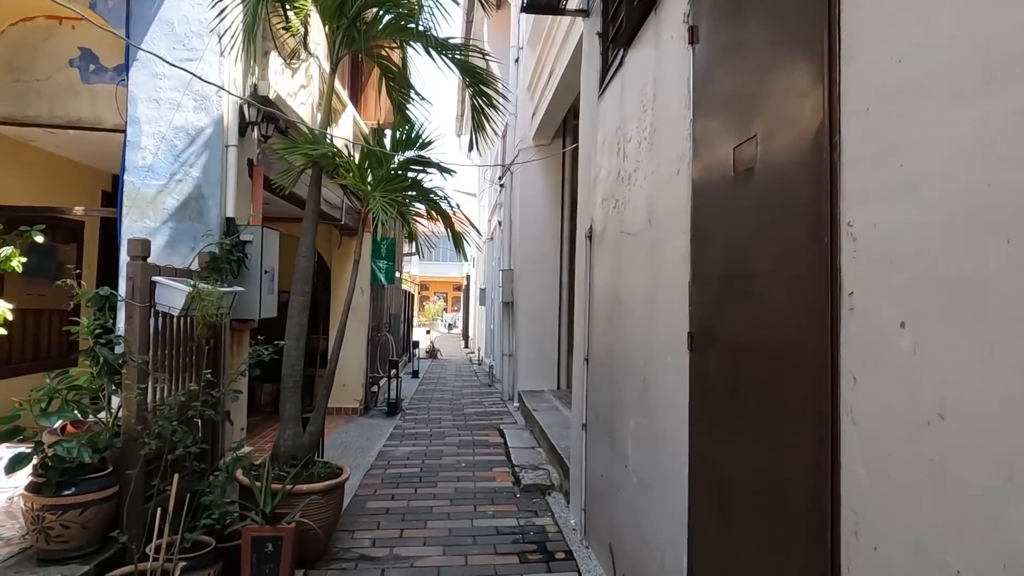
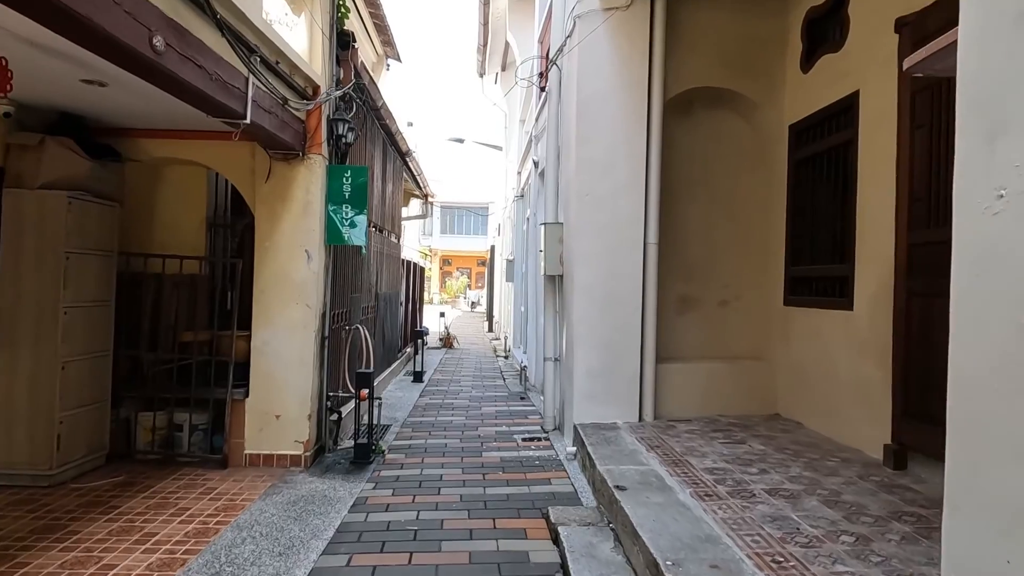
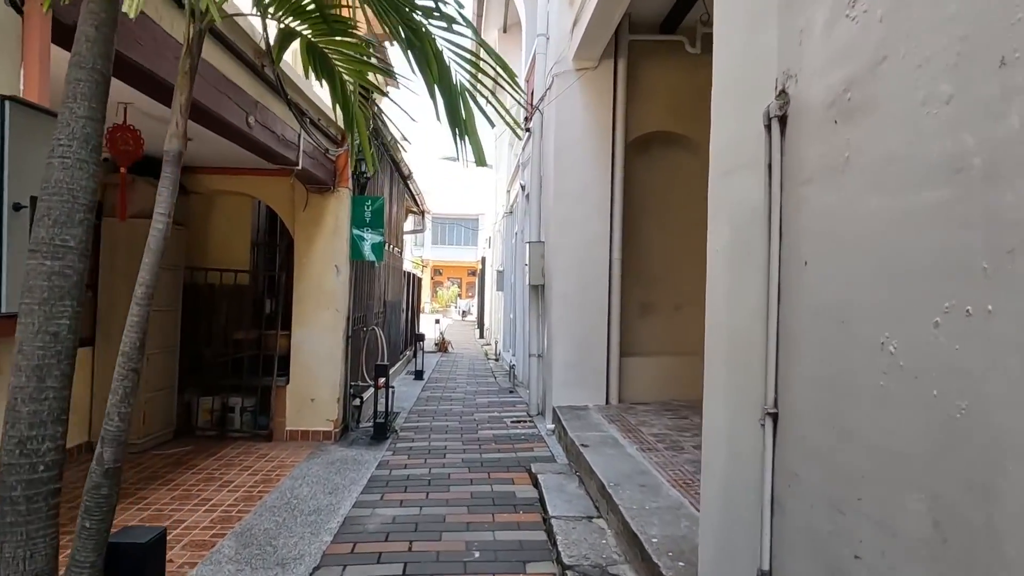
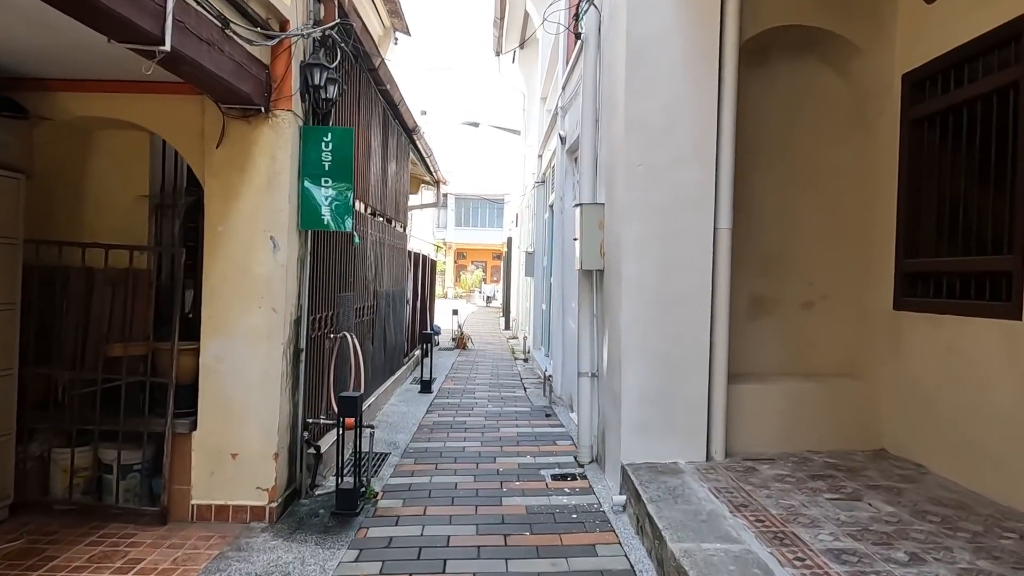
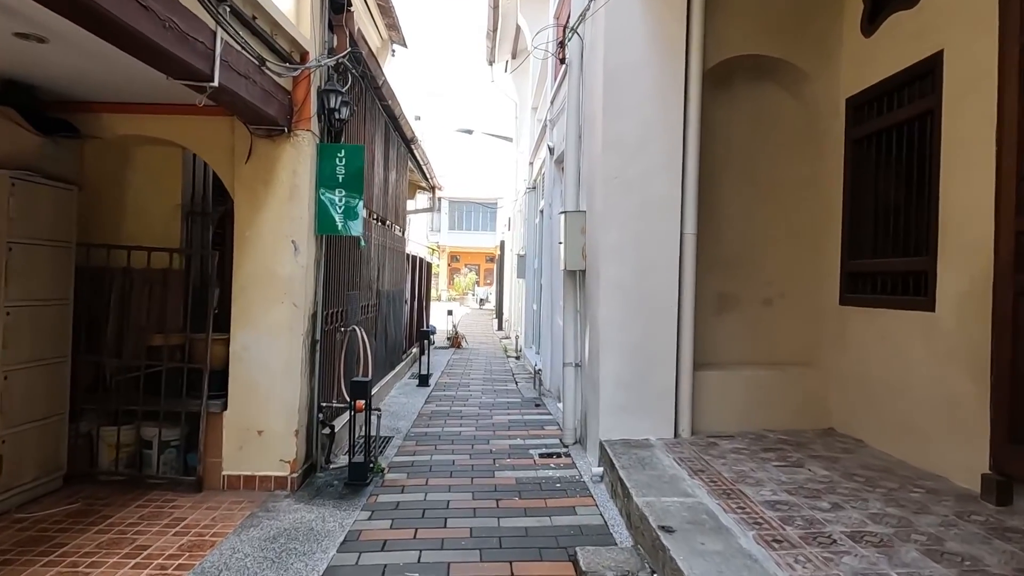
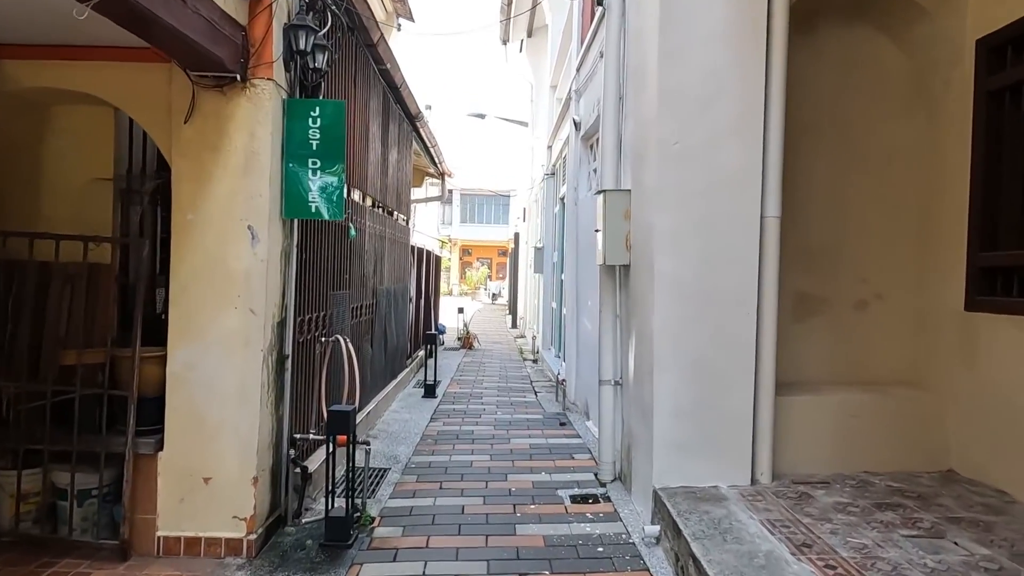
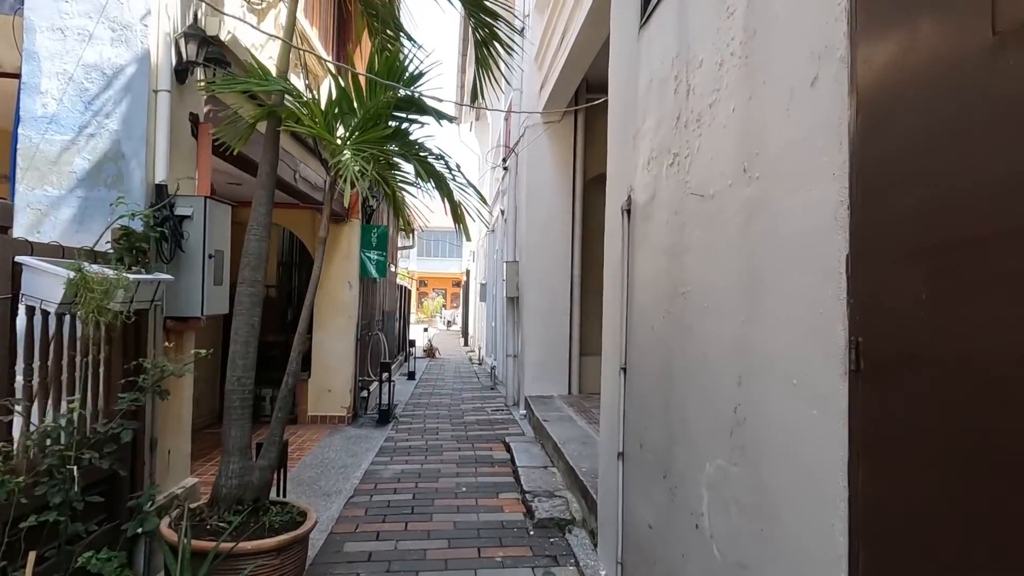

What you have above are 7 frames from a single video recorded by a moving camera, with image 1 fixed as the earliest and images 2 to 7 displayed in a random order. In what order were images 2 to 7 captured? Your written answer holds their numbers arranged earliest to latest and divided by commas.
7, 3, 2, 5, 4, 6
